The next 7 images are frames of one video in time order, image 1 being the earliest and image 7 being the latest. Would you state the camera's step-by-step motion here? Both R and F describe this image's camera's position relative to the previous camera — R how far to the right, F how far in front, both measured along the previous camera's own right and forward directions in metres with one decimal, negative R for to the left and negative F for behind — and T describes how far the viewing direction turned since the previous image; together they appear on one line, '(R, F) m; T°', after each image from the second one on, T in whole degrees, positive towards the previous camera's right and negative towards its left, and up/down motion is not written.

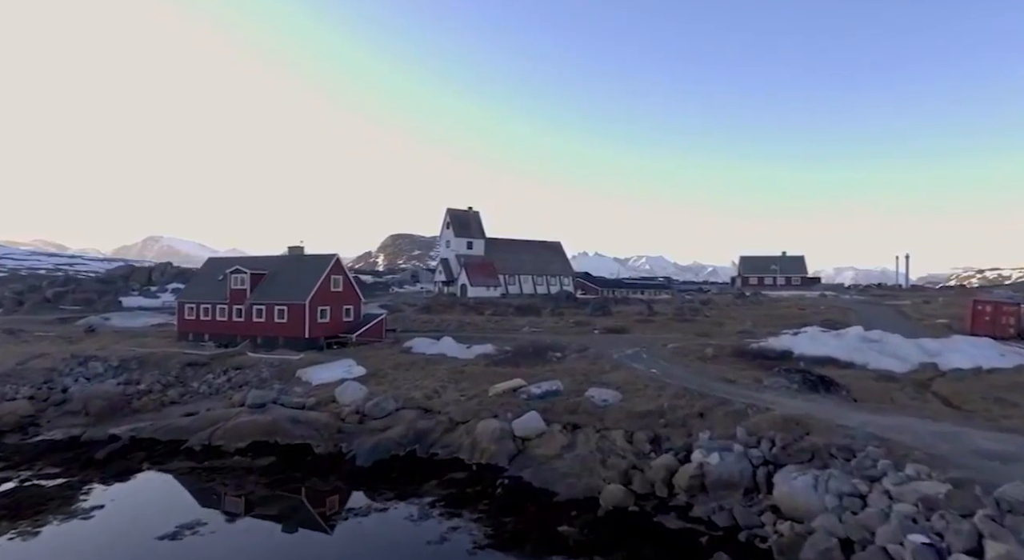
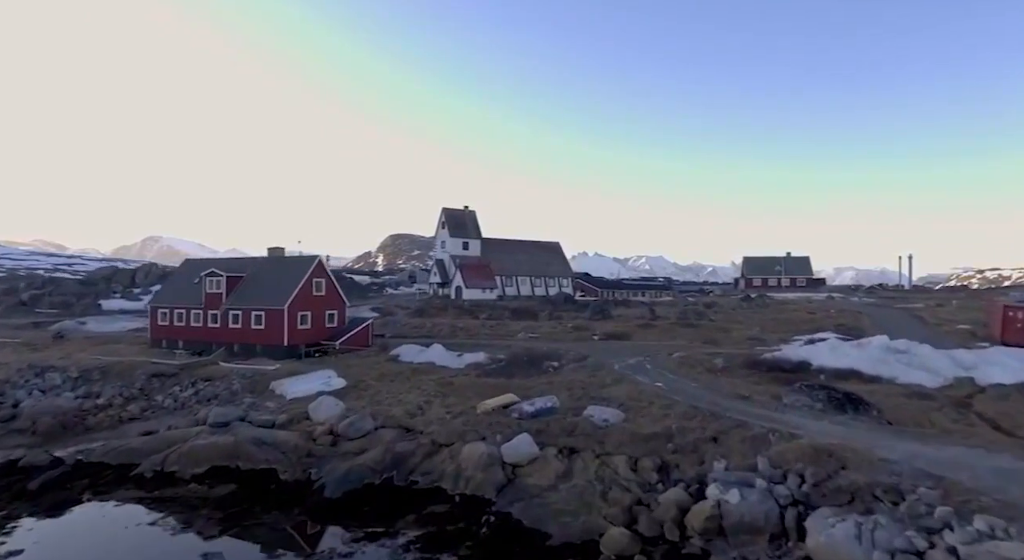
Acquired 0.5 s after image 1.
(+0.3, +2.1) m; 0°
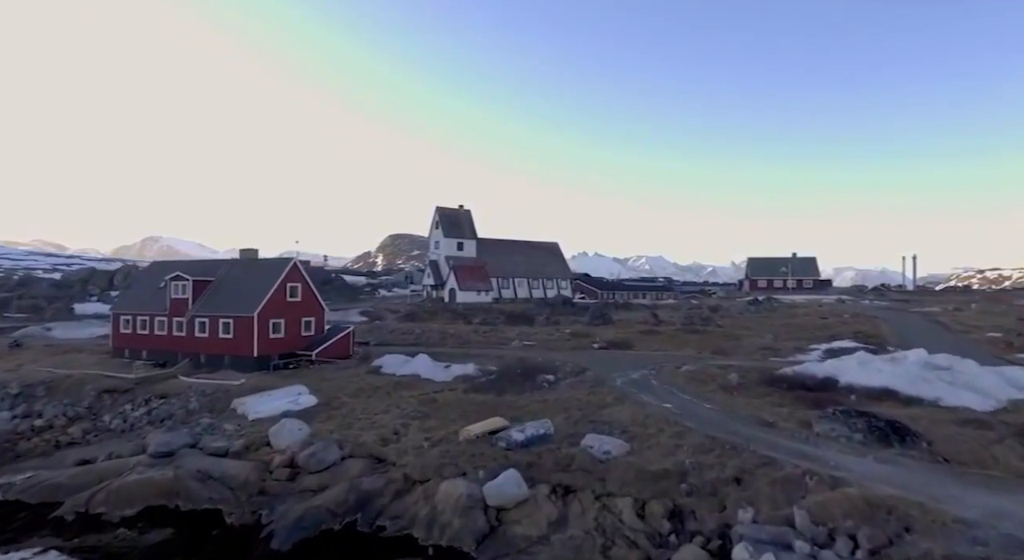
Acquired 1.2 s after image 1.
(+0.4, +2.6) m; 0°
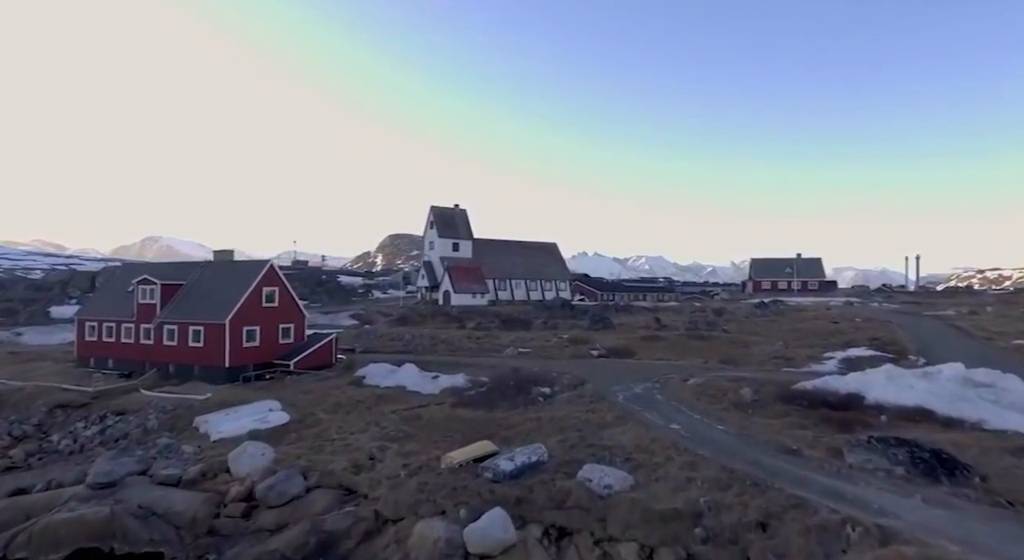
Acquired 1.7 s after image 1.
(+0.3, +2.0) m; 0°
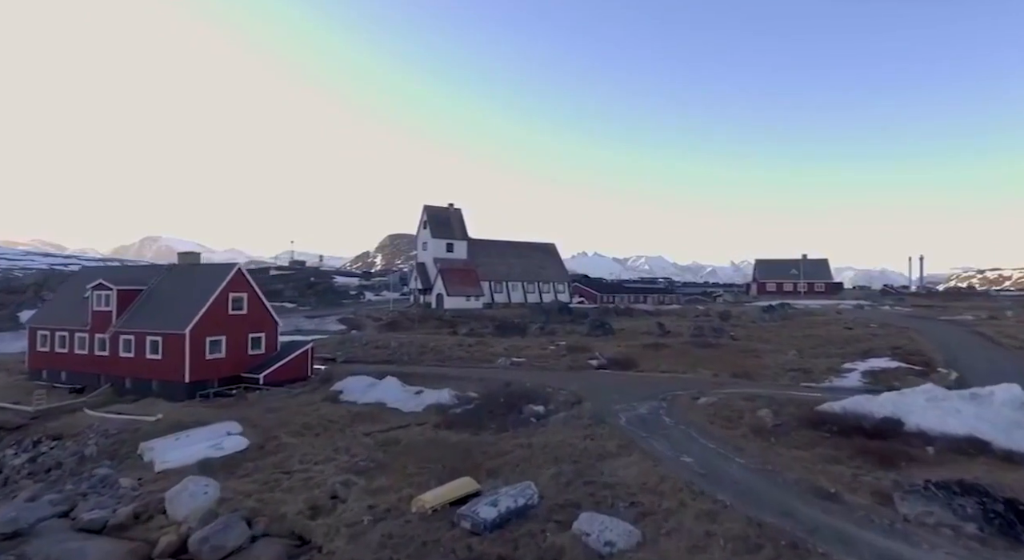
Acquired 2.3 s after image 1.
(+0.4, +2.4) m; 0°
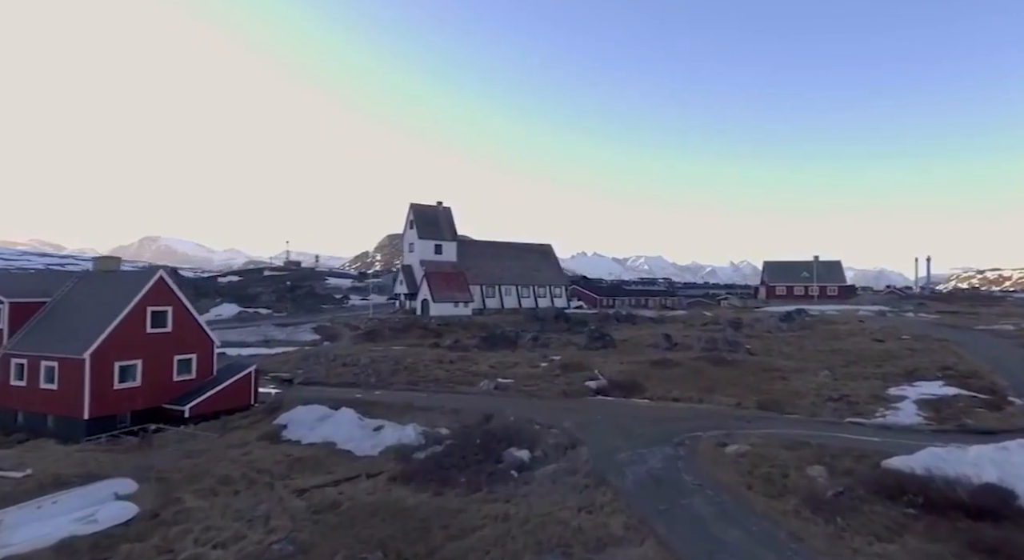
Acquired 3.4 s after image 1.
(+0.7, +4.4) m; 0°
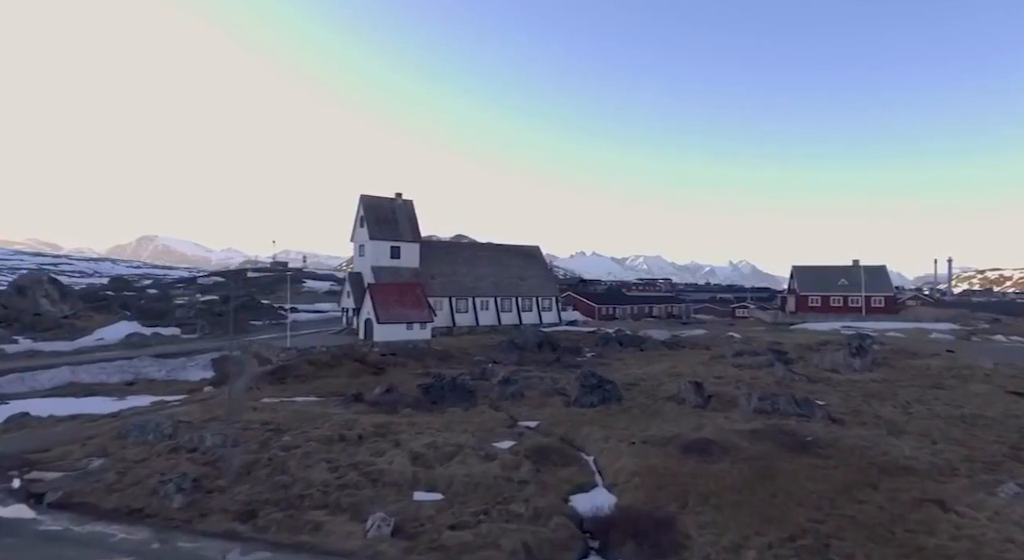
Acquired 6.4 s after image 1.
(+2.0, +12.0) m; 0°
